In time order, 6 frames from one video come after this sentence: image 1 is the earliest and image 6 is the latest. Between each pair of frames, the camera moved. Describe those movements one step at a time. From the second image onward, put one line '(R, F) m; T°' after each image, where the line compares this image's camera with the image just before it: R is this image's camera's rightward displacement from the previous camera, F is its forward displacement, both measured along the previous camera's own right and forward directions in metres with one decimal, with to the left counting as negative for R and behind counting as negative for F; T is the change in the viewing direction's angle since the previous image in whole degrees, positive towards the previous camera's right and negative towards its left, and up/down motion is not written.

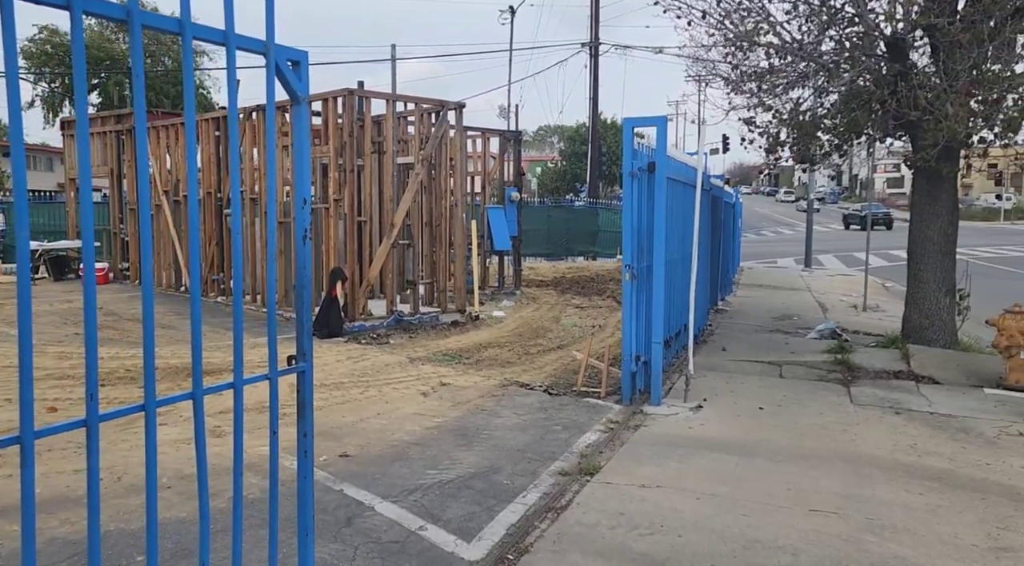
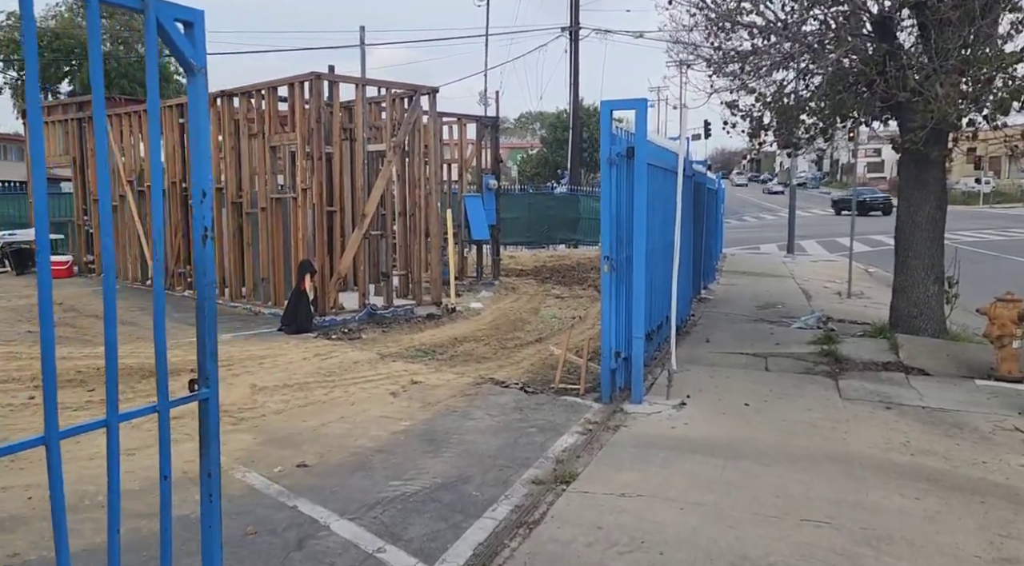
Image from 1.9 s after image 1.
(+0.1, +0.4) m; +1°
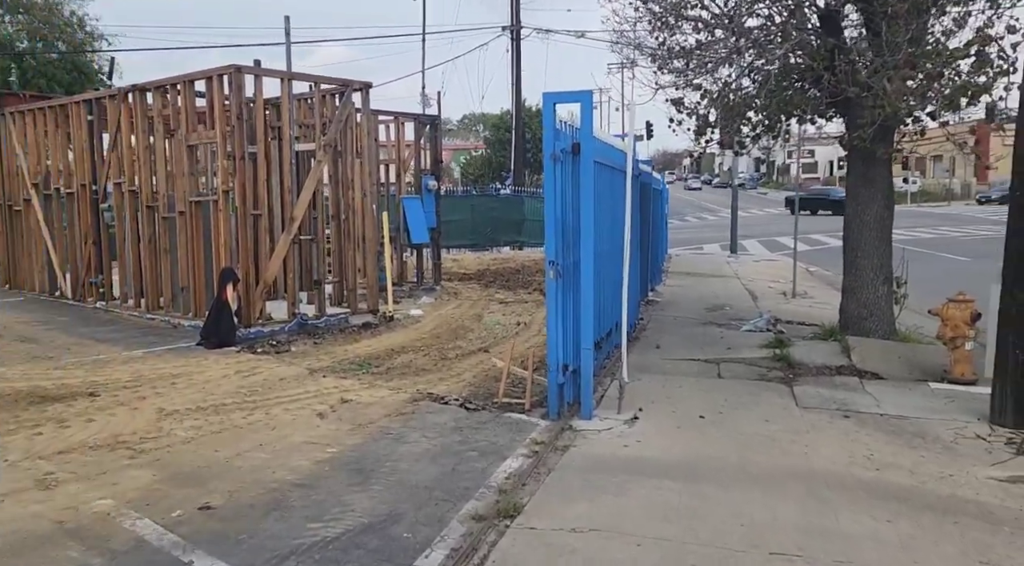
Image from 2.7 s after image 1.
(+0.1, +0.5) m; +4°
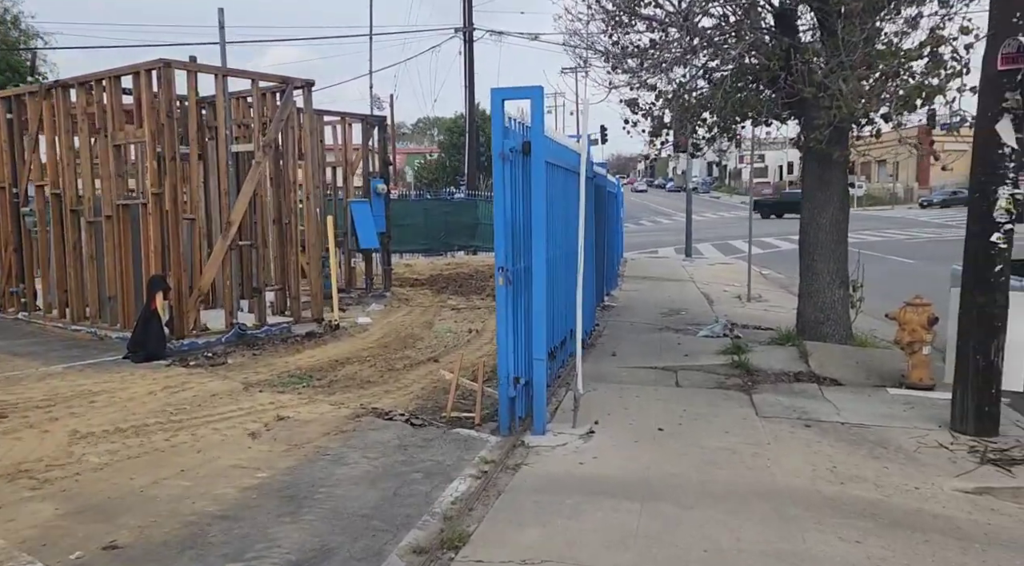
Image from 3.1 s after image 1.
(+0.1, +0.4) m; +3°
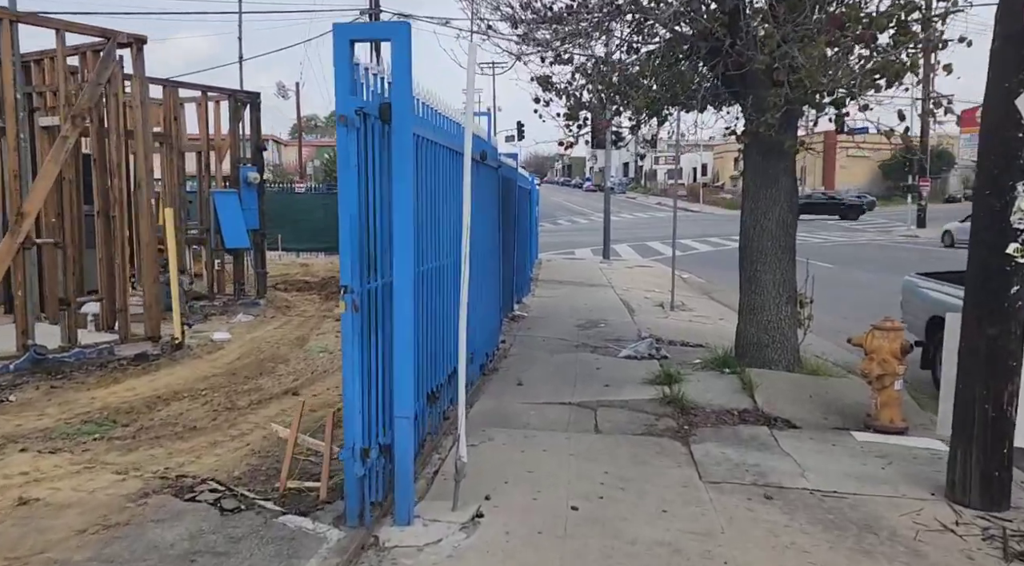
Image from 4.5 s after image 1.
(+0.3, +1.8) m; +6°
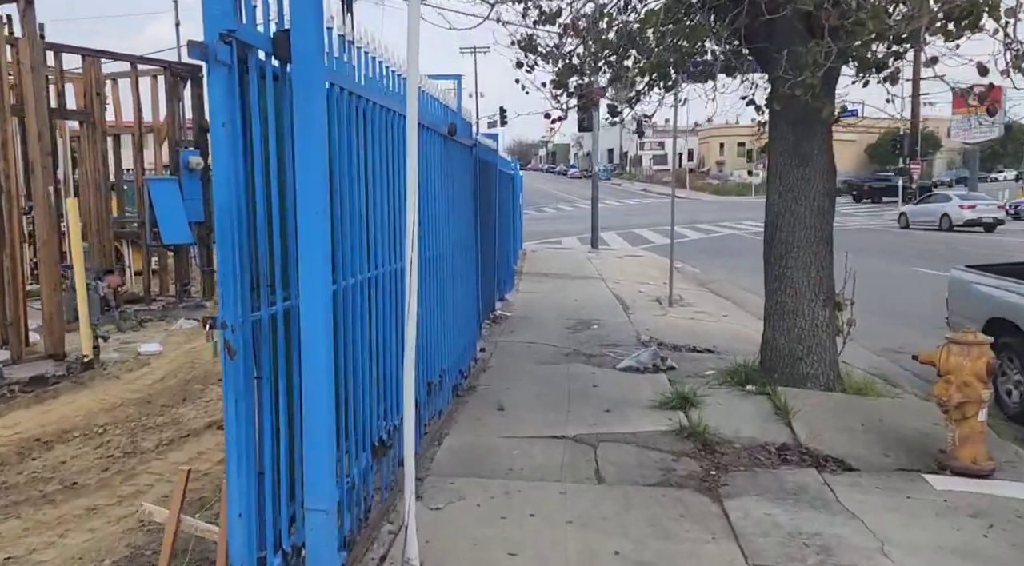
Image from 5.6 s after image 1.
(+0.1, +1.5) m; +1°
